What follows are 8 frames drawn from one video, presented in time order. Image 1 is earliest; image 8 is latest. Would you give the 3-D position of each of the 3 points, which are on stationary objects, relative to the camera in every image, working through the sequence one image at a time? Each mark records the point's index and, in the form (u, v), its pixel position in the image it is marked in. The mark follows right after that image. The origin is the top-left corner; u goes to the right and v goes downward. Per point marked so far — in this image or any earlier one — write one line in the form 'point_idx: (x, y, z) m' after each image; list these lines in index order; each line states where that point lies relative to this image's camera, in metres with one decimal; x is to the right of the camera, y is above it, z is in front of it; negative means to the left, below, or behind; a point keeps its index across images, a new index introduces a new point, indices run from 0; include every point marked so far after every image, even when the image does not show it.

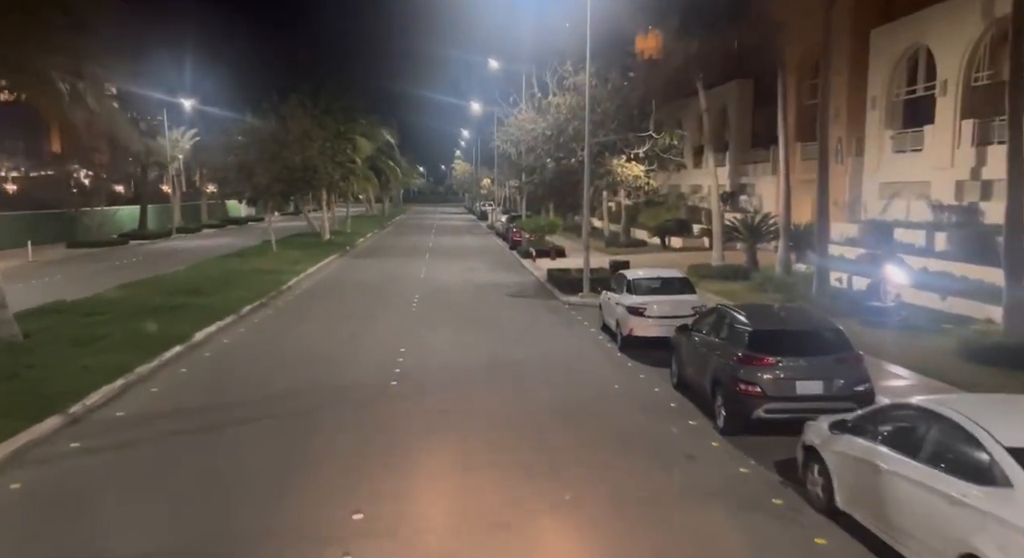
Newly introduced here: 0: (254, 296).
0: (-6.9, -0.5, +19.1) m
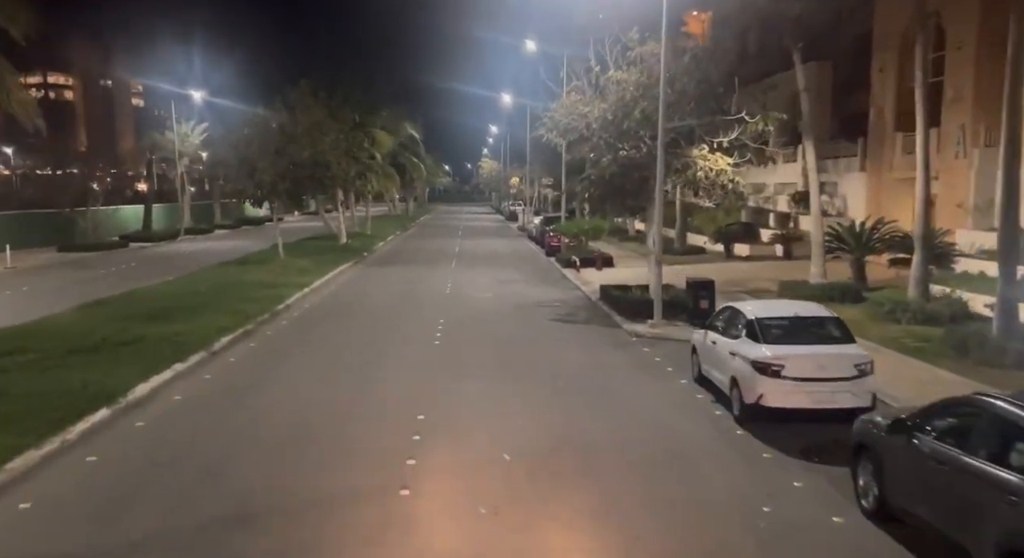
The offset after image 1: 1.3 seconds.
0: (-5.8, -0.9, +15.2) m
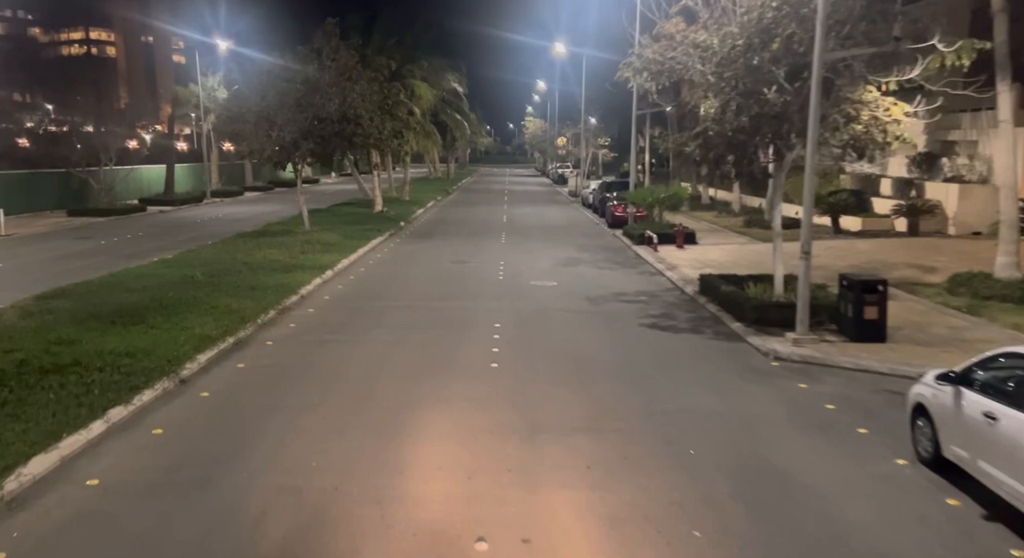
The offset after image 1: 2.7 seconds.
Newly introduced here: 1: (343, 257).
0: (-4.5, -0.7, +11.4) m
1: (-4.6, +0.6, +19.7) m
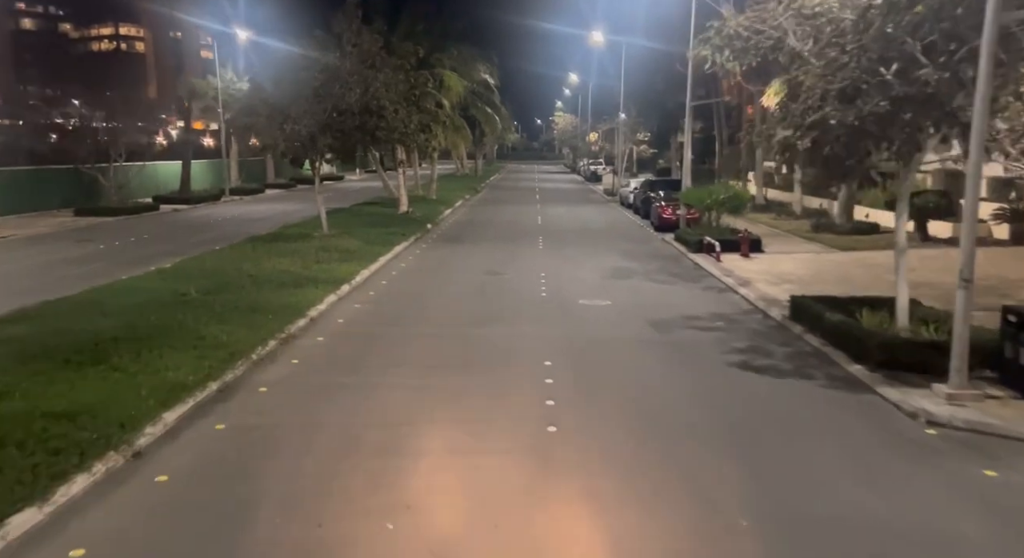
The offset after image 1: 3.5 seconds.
0: (-3.8, -1.1, +9.0) m
1: (-3.6, +0.3, +17.3) m
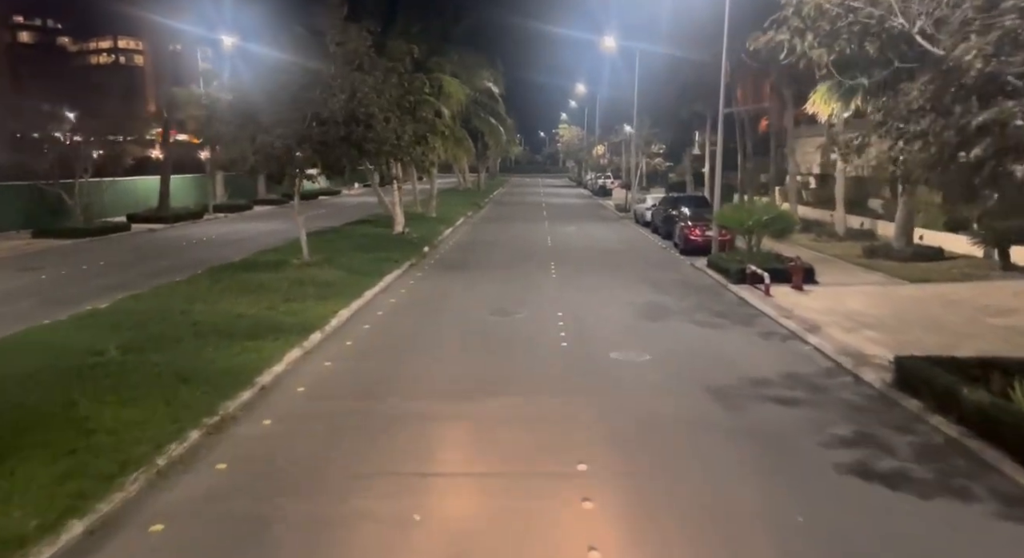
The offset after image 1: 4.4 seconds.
0: (-3.6, -1.8, +6.0) m
1: (-3.4, -0.5, +14.3) m
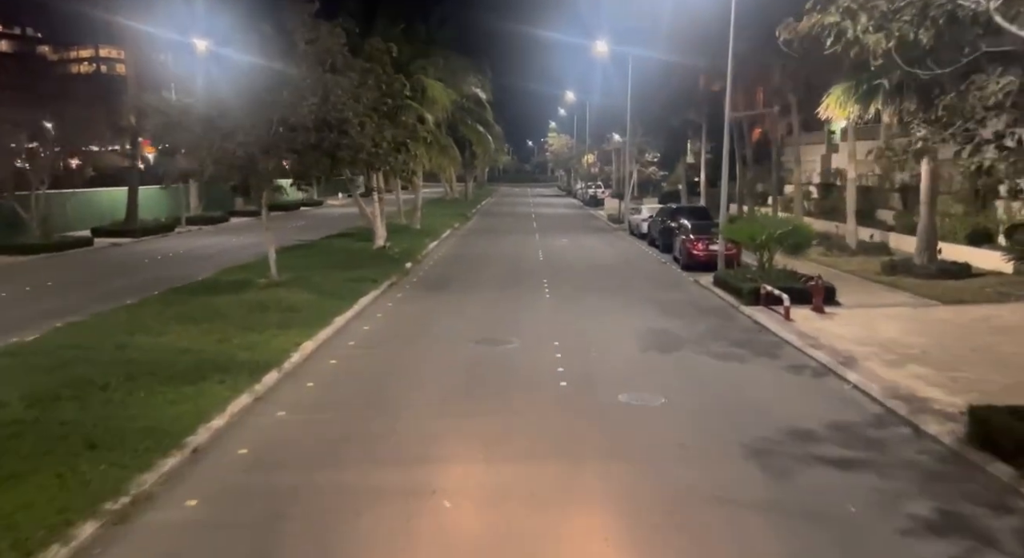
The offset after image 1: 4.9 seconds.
0: (-3.6, -2.1, +4.2) m
1: (-3.6, -1.0, +12.6) m
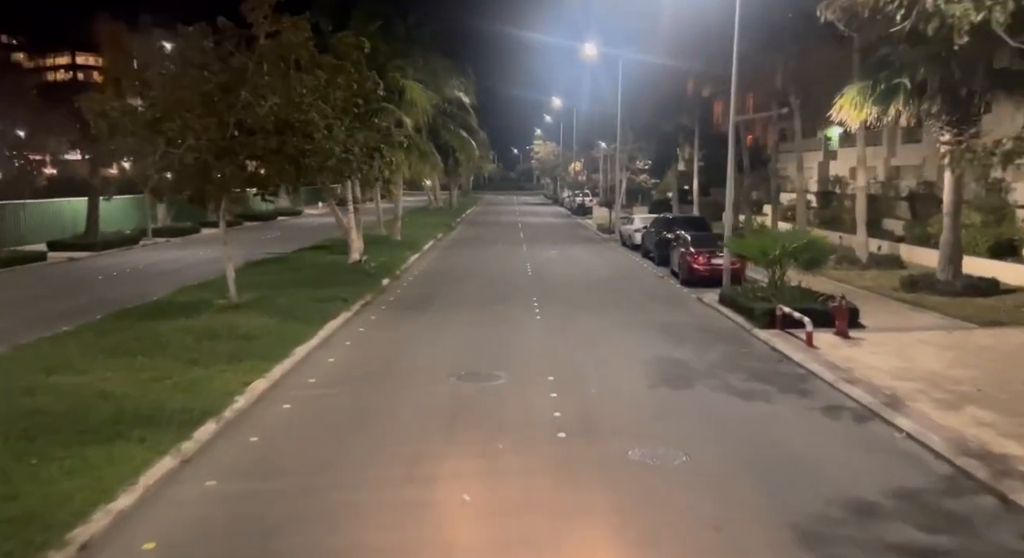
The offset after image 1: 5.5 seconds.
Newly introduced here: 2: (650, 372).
0: (-3.7, -2.4, +2.4) m
1: (-3.8, -1.4, +10.8) m
2: (+2.2, -1.5, +11.4) m
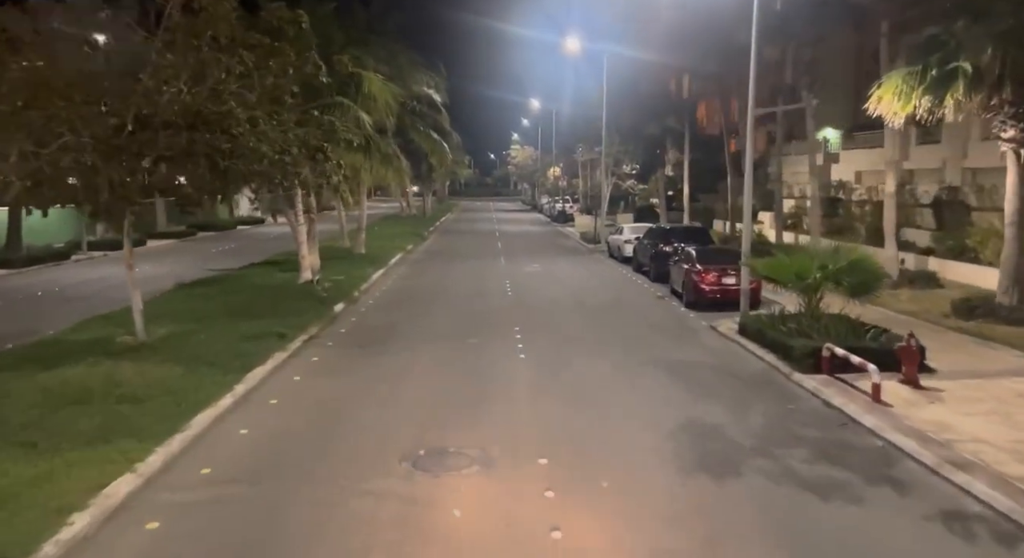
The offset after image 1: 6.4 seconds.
0: (-3.6, -2.9, -0.8) m
1: (-4.0, -1.9, +7.6) m
2: (+1.9, -2.0, +8.4) m
